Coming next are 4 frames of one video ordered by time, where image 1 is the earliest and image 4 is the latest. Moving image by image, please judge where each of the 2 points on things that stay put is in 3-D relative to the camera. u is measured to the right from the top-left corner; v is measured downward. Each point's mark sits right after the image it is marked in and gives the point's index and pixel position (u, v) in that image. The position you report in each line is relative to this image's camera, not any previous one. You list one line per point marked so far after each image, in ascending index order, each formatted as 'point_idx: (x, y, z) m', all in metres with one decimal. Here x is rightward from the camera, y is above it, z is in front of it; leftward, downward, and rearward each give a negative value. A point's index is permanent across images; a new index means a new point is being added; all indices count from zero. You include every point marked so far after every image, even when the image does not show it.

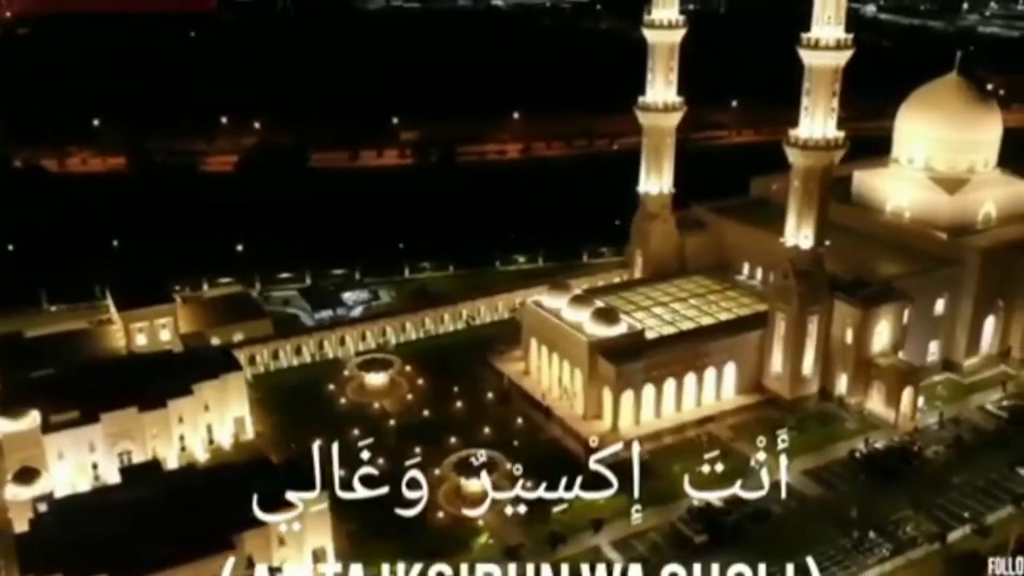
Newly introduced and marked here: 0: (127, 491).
0: (-8.1, -4.3, +20.1) m
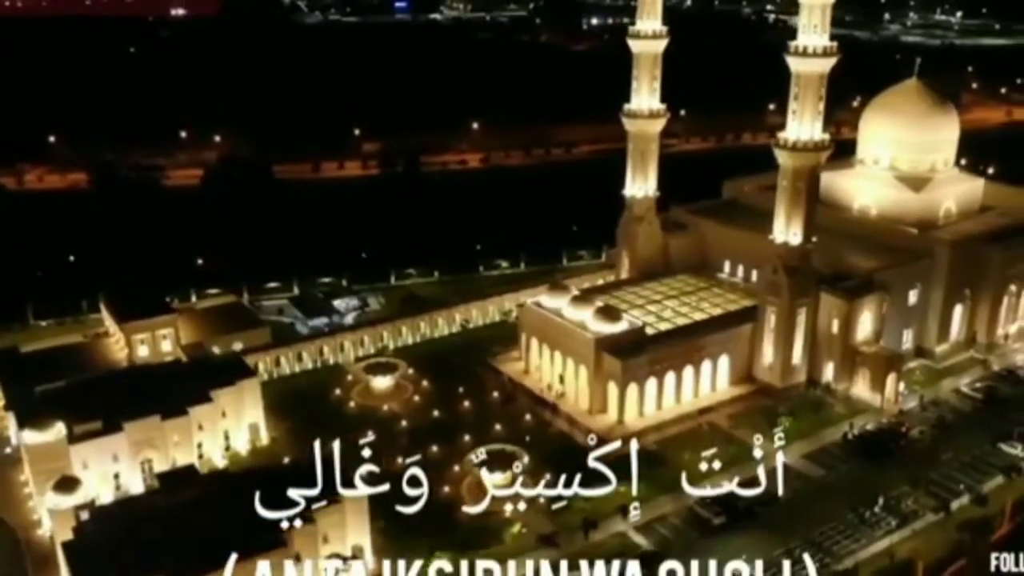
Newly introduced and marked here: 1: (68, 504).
0: (-7.4, -4.5, +20.3) m
1: (-9.3, -4.5, +19.9) m
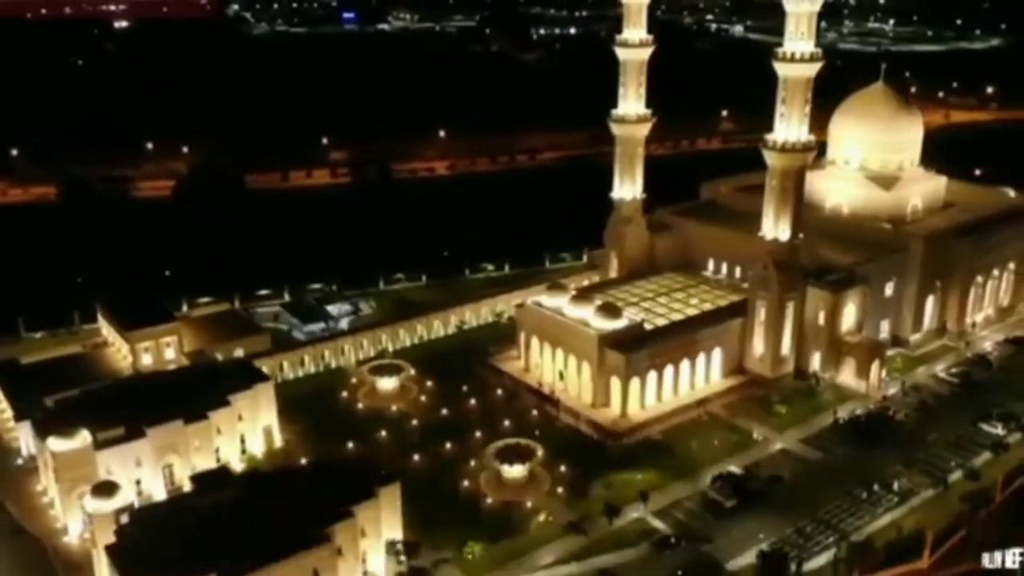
0: (-6.7, -4.5, +20.7) m
1: (-8.6, -4.7, +20.1) m
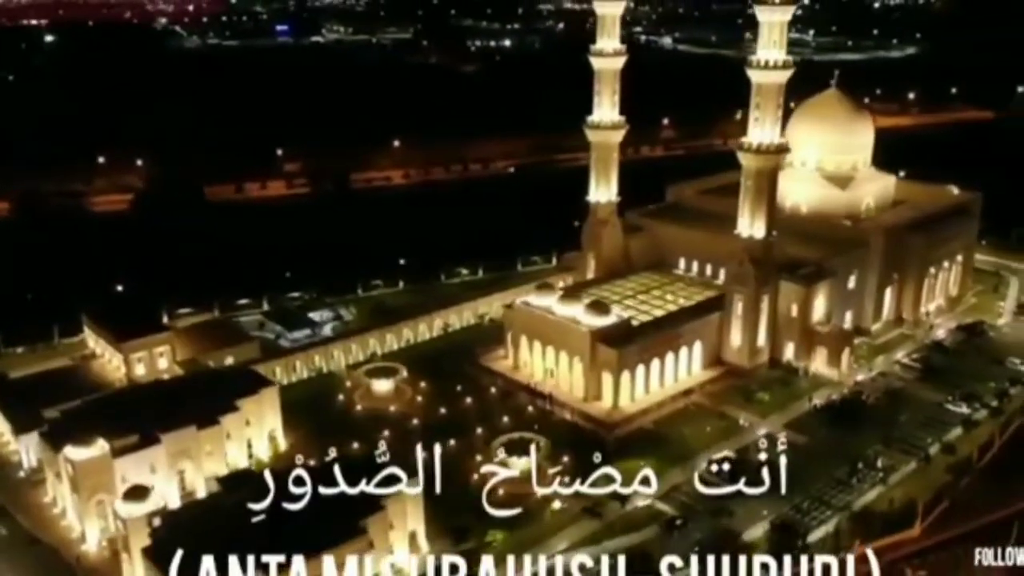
0: (-6.2, -4.6, +21.0) m
1: (-8.1, -4.8, +20.3) m
